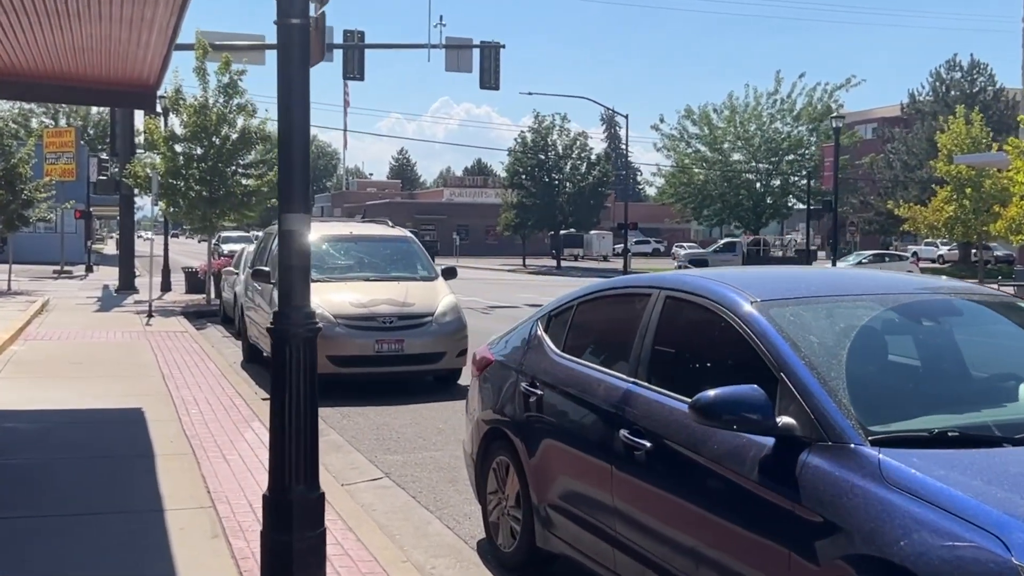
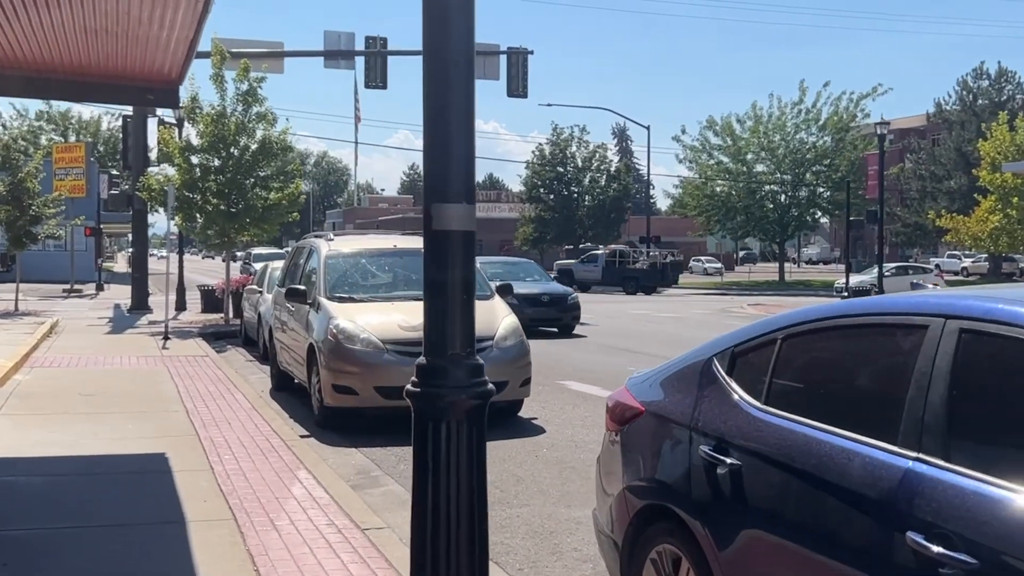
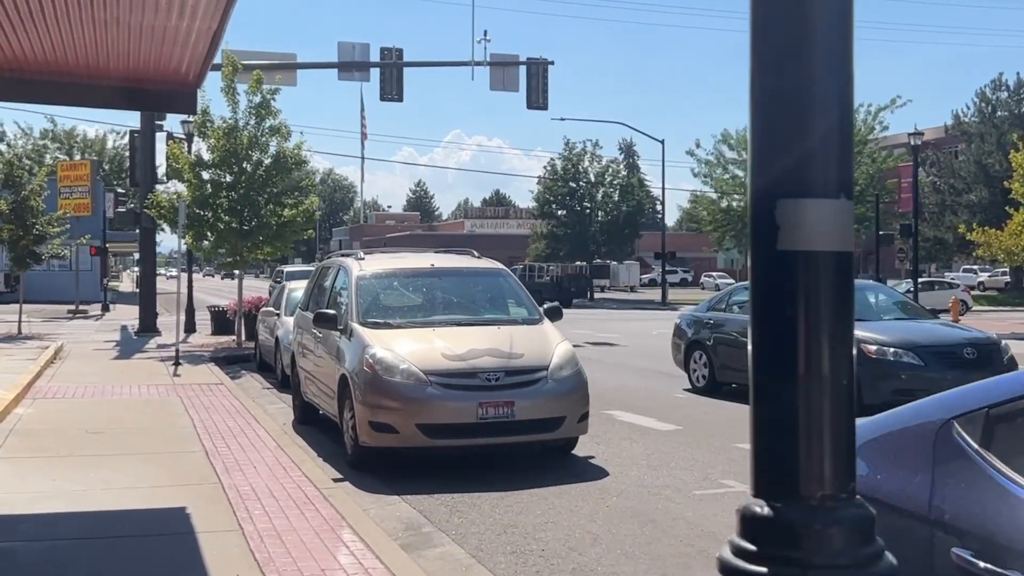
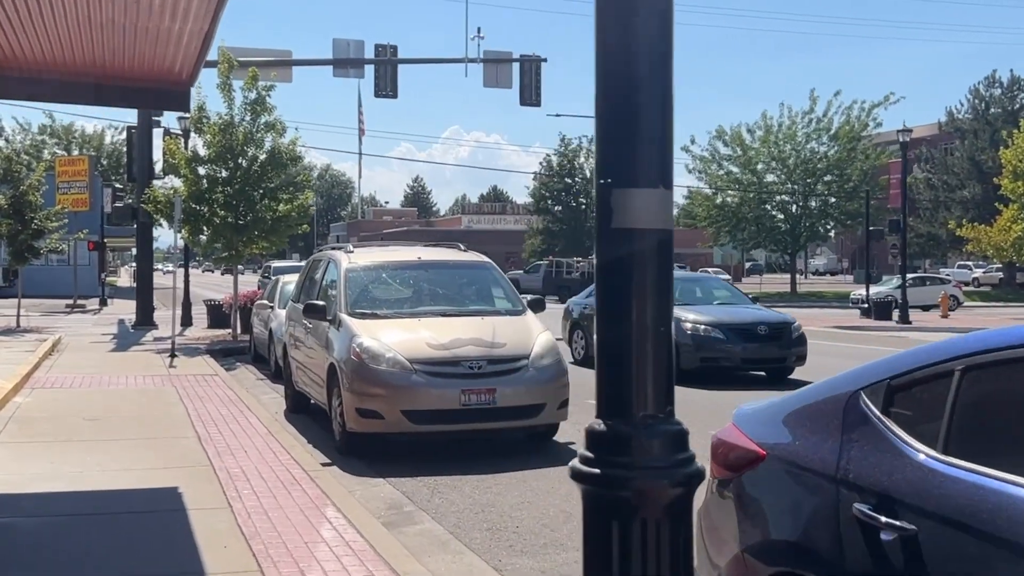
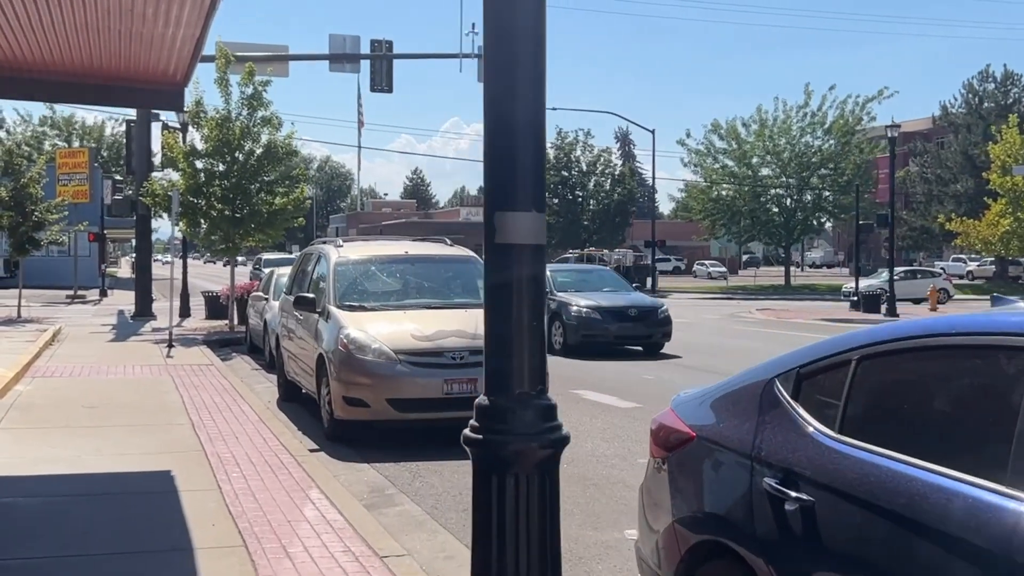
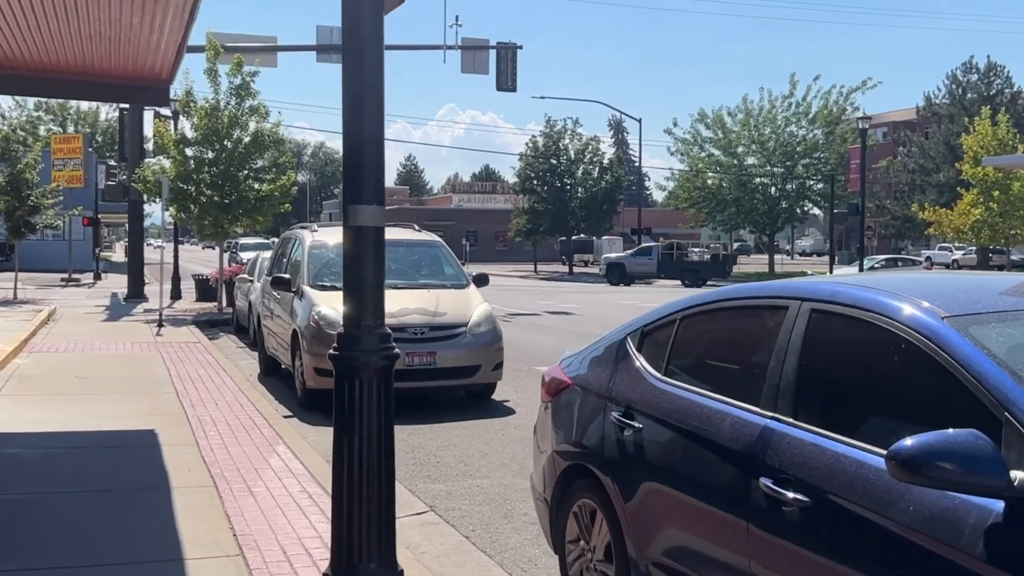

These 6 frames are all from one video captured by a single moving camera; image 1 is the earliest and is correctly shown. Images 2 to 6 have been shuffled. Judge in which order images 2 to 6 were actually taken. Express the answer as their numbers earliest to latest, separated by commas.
6, 2, 5, 4, 3
